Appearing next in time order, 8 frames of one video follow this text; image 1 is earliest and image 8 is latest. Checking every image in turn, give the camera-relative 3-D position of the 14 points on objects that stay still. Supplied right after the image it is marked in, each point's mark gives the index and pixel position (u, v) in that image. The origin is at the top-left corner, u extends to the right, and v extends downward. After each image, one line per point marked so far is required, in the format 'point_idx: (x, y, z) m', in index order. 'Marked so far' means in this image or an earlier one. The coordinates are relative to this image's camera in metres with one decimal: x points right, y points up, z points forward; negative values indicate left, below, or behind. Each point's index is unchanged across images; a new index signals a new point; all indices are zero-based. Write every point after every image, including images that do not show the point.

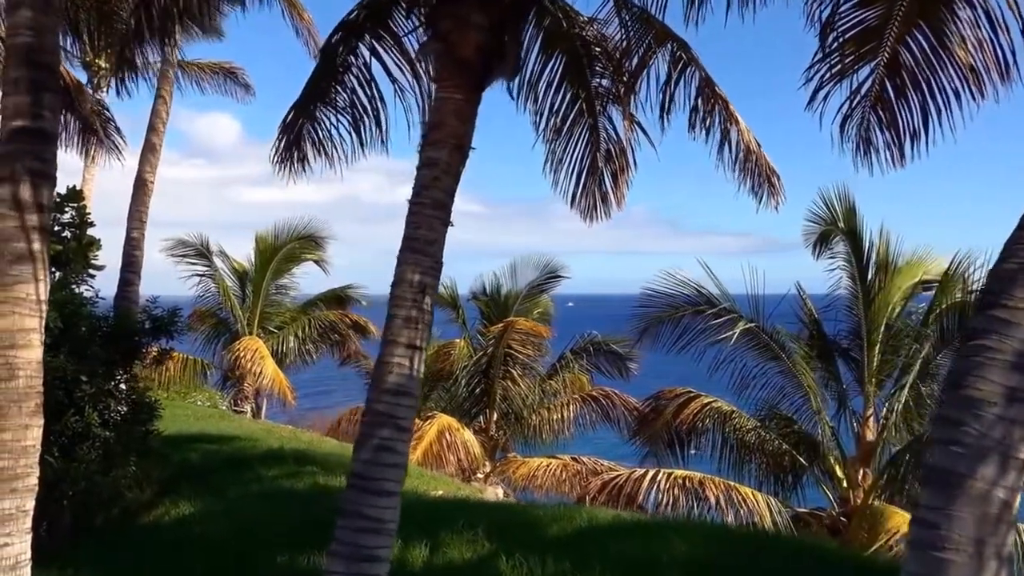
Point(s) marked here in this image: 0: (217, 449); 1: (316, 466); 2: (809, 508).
0: (-3.1, -1.7, +10.1) m
1: (-2.0, -1.9, +9.8) m
2: (+3.8, -2.8, +12.0) m
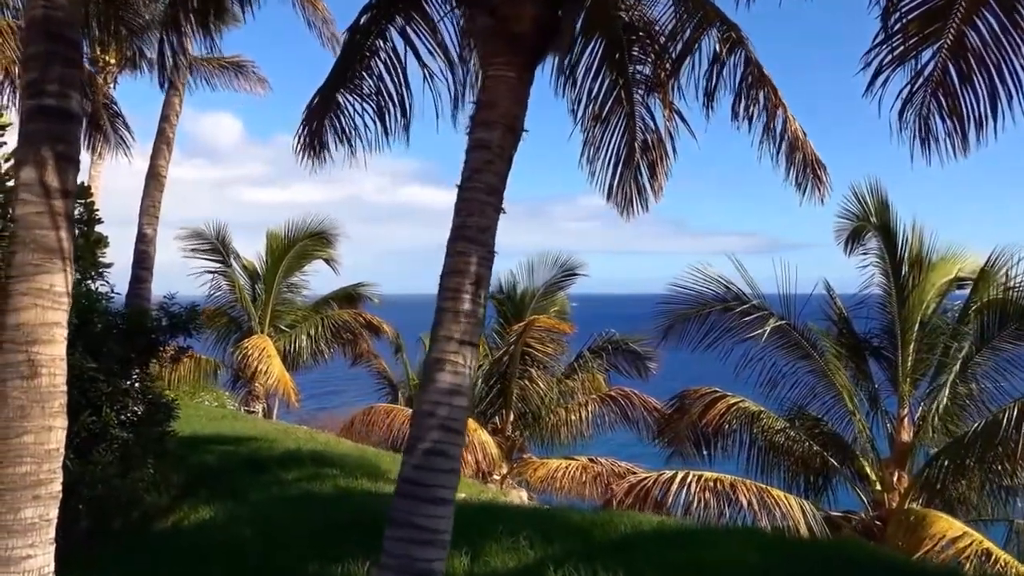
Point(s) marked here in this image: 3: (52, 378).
0: (-2.9, -1.7, +9.8) m
1: (-1.8, -1.8, +9.5) m
2: (+4.1, -2.7, +11.7) m
3: (-1.9, -0.4, +3.9) m
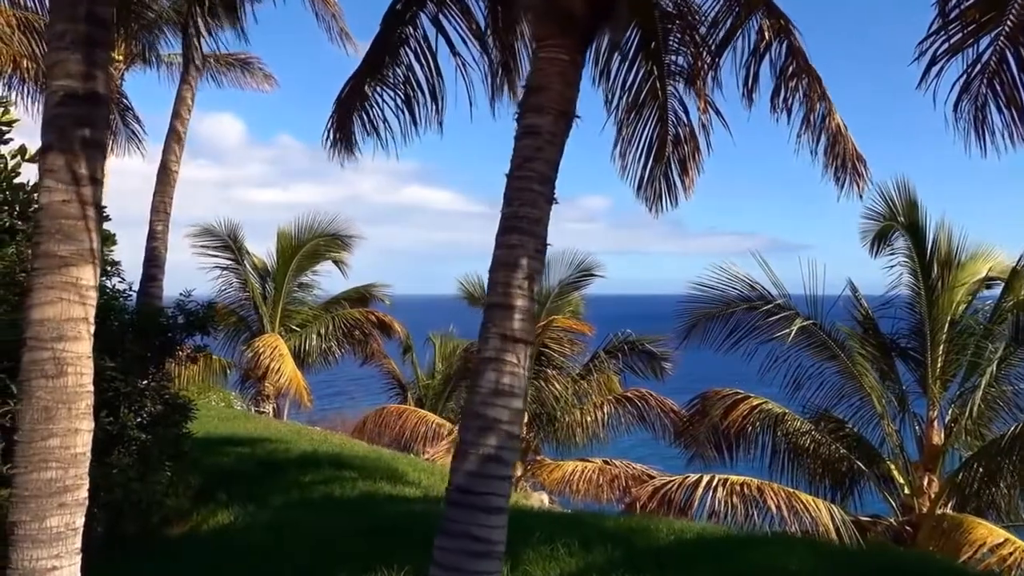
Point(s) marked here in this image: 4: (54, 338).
0: (-2.6, -1.7, +9.5) m
1: (-1.5, -1.8, +9.3) m
2: (+4.3, -2.7, +11.4) m
3: (-1.7, -0.4, +3.7) m
4: (-1.7, -0.2, +3.6) m
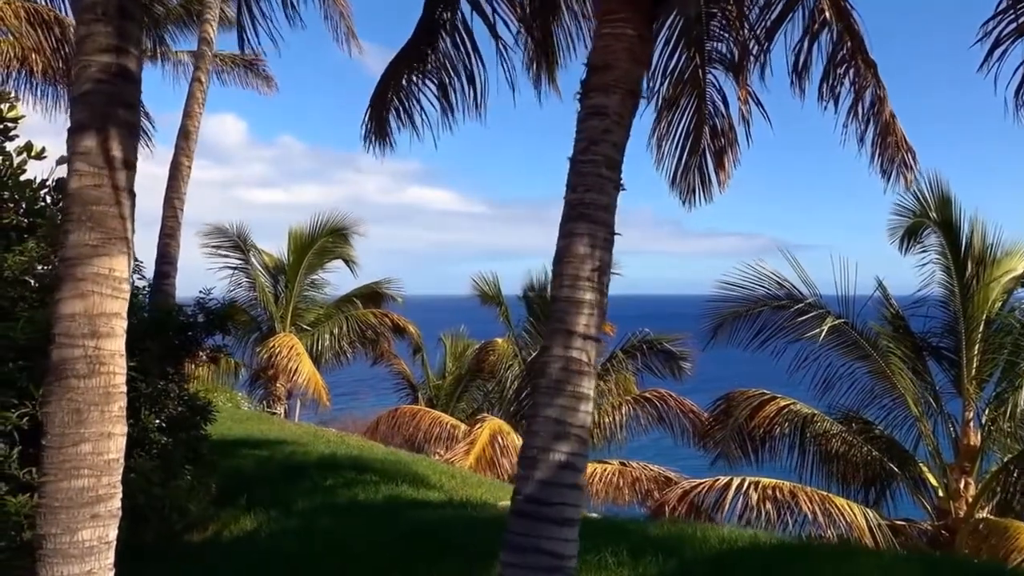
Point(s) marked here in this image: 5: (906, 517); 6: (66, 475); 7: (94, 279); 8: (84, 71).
0: (-2.4, -1.6, +9.3) m
1: (-1.3, -1.8, +9.0) m
2: (+4.5, -2.7, +11.1) m
3: (-1.4, -0.3, +3.4) m
4: (-1.5, -0.2, +3.3) m
5: (+4.7, -2.7, +11.1) m
6: (-1.6, -0.7, +3.3) m
7: (-1.5, 0.0, +3.3) m
8: (-1.6, +0.8, +3.4) m
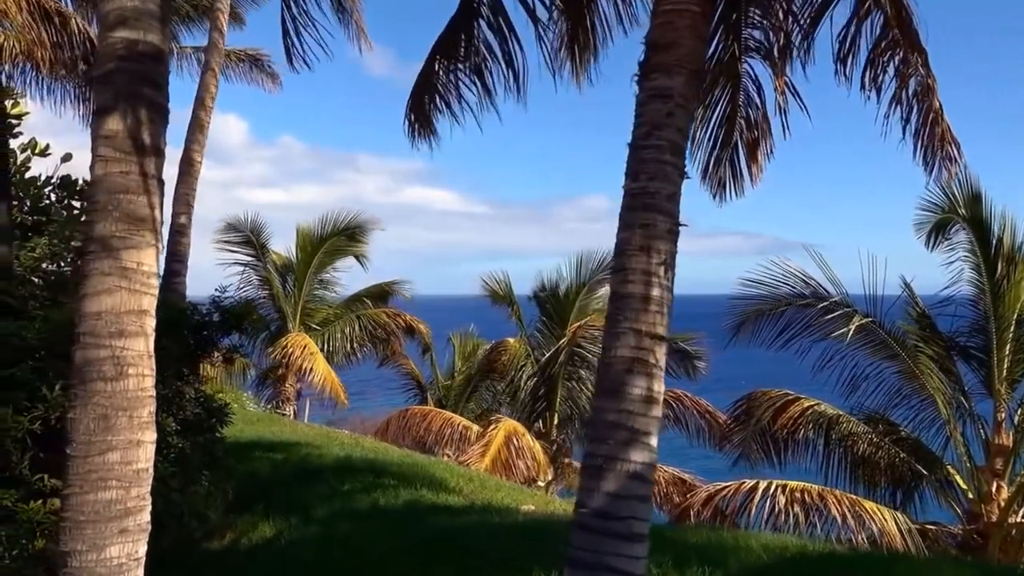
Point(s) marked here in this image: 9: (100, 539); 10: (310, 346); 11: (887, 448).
0: (-2.2, -1.6, +9.0) m
1: (-1.1, -1.8, +8.7) m
2: (+4.8, -2.7, +10.9) m
3: (-1.2, -0.3, +3.1) m
4: (-1.3, -0.1, +3.1) m
5: (+4.9, -2.7, +10.9) m
6: (-1.4, -0.6, +3.1) m
7: (-1.3, +0.1, +3.1) m
8: (-1.4, +0.8, +3.2) m
9: (-1.4, -0.8, +3.1) m
10: (-3.0, -0.9, +14.1) m
11: (+4.1, -1.7, +10.2) m
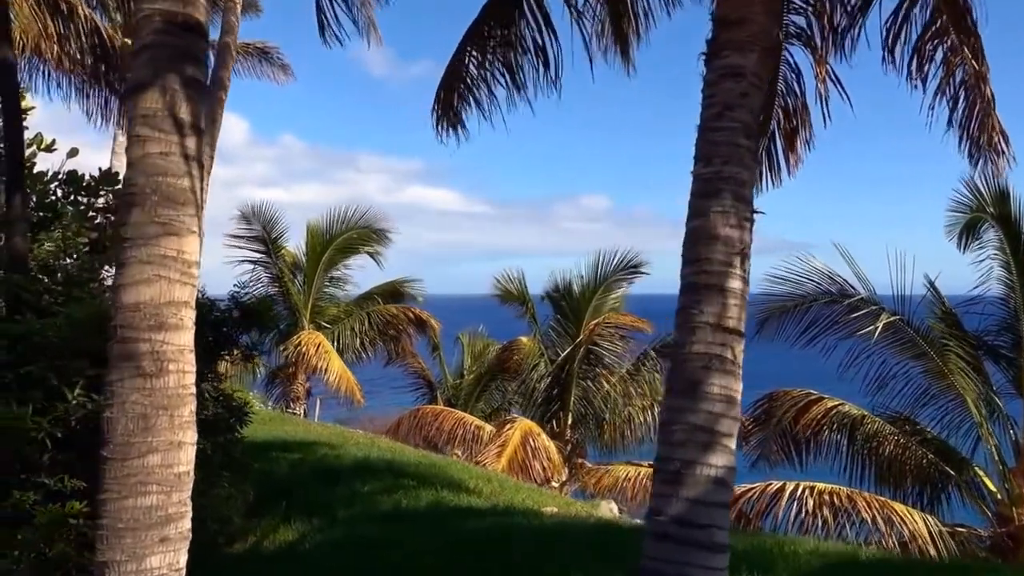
0: (-2.0, -1.6, +8.8) m
1: (-0.9, -1.7, +8.5) m
2: (+5.0, -2.7, +10.6) m
3: (-1.0, -0.3, +2.9) m
4: (-1.1, -0.1, +2.9) m
5: (+5.1, -2.7, +10.7) m
6: (-1.2, -0.6, +2.9) m
7: (-1.1, +0.1, +2.9) m
8: (-1.1, +0.8, +3.0) m
9: (-1.2, -0.8, +2.9) m
10: (-2.8, -0.8, +13.9) m
11: (+4.3, -1.7, +10.0) m
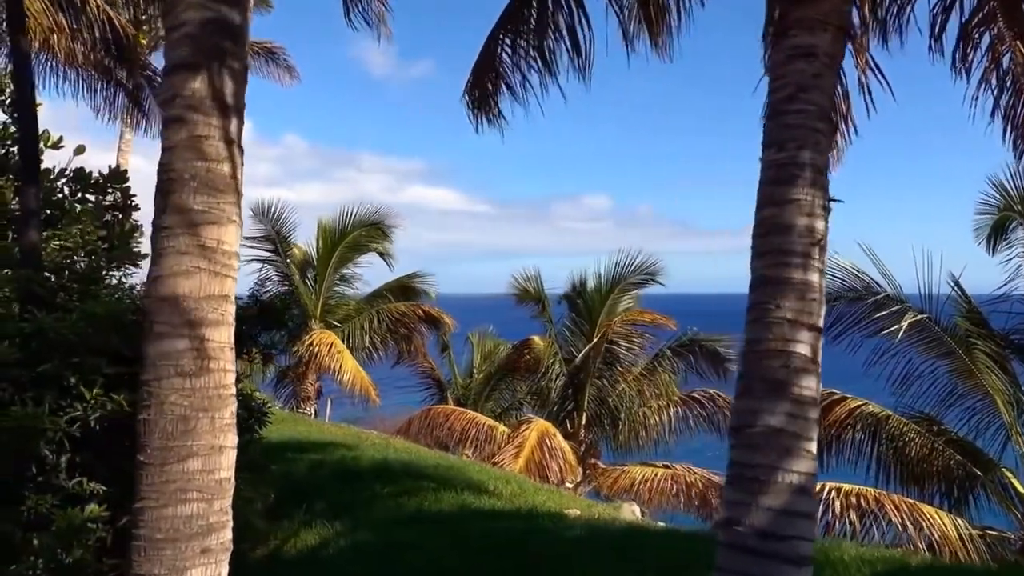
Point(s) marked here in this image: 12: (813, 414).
0: (-1.8, -1.6, +8.6) m
1: (-0.7, -1.7, +8.3) m
2: (+5.2, -2.6, +10.4) m
3: (-0.8, -0.3, +2.7) m
4: (-0.9, -0.1, +2.7) m
5: (+5.3, -2.6, +10.5) m
6: (-1.0, -0.6, +2.7) m
7: (-0.9, +0.1, +2.7) m
8: (-1.0, +0.9, +2.8) m
9: (-1.0, -0.8, +2.7) m
10: (-2.6, -0.8, +13.7) m
11: (+4.5, -1.7, +9.8) m
12: (+0.8, -0.4, +2.7) m
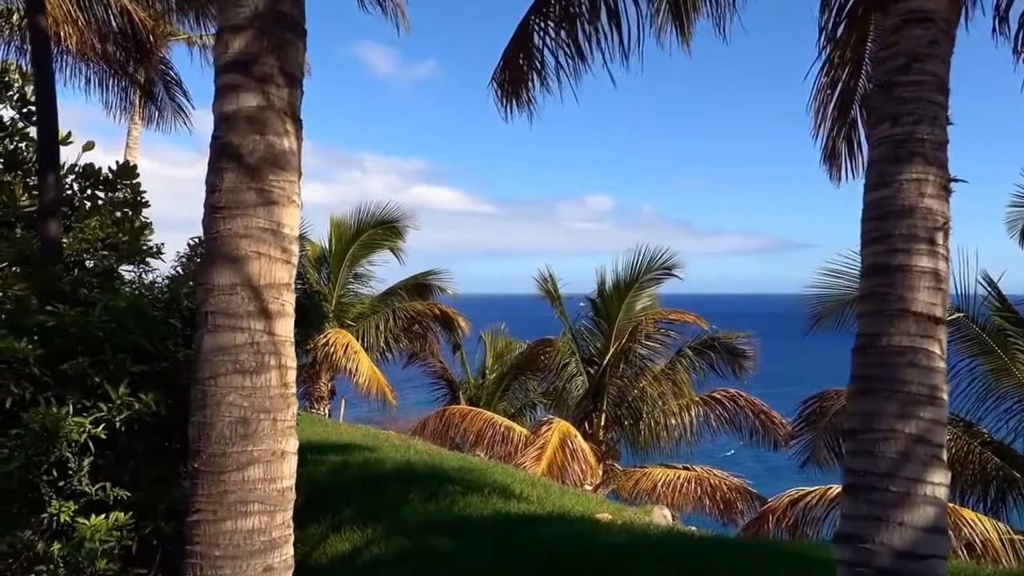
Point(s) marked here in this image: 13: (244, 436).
0: (-1.5, -1.5, +8.3) m
1: (-0.4, -1.7, +8.1) m
2: (+5.4, -2.6, +10.2) m
3: (-0.6, -0.2, +2.5) m
4: (-0.7, -0.1, +2.4) m
5: (+5.5, -2.6, +10.2) m
6: (-0.8, -0.6, +2.4) m
7: (-0.7, +0.1, +2.4) m
8: (-0.7, +0.9, +2.5) m
9: (-0.7, -0.7, +2.4) m
10: (-2.4, -0.8, +13.4) m
11: (+4.7, -1.6, +9.5) m
12: (+1.1, -0.3, +2.4) m
13: (-0.7, -0.4, +2.4) m
